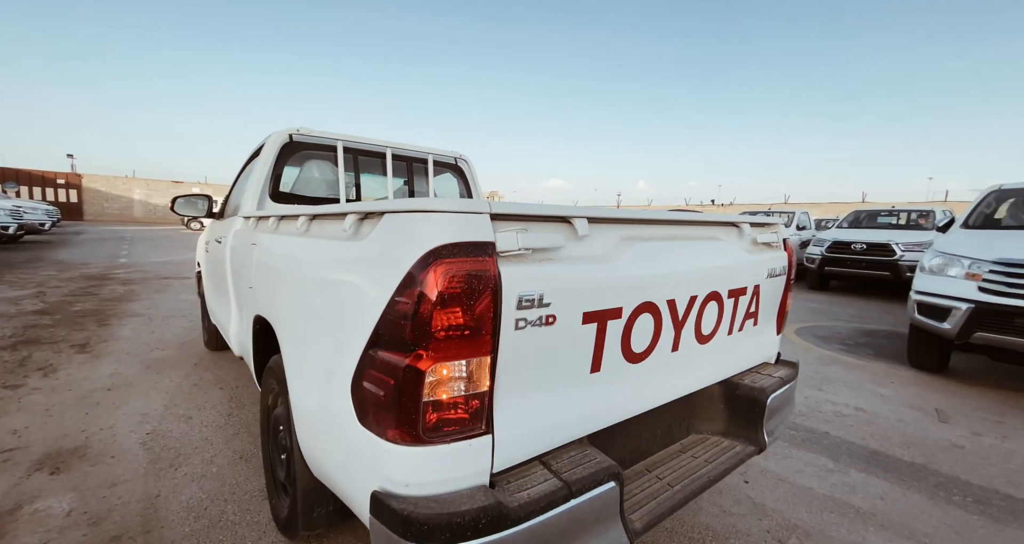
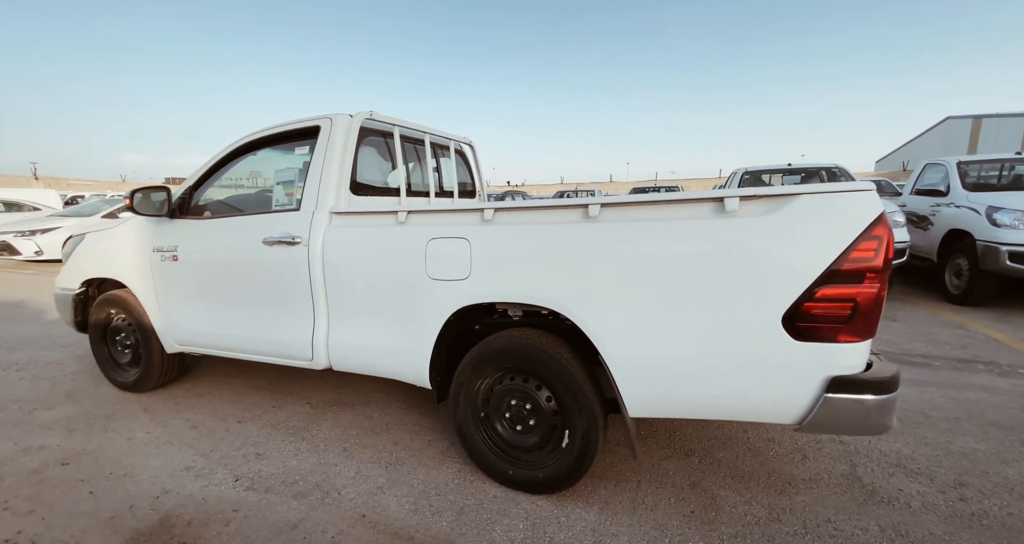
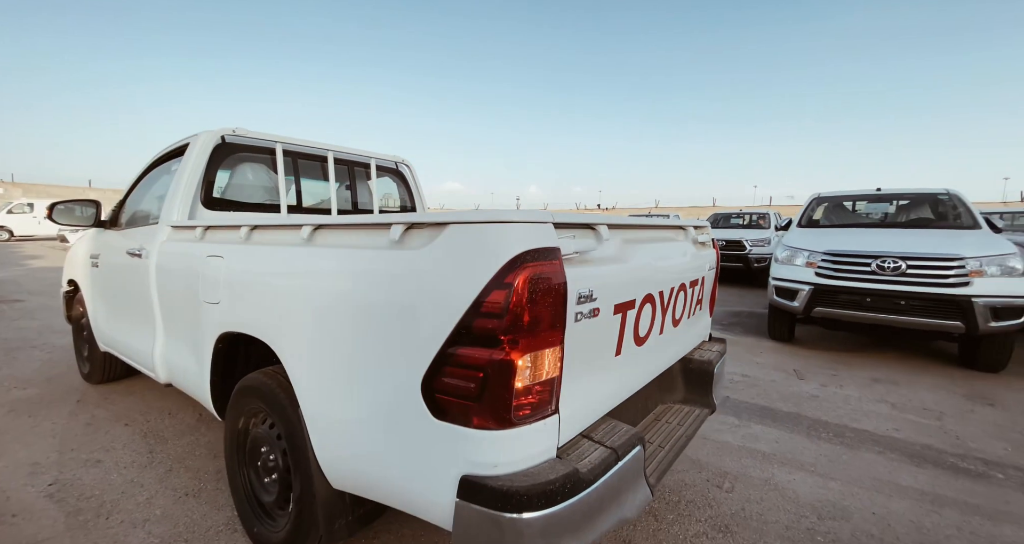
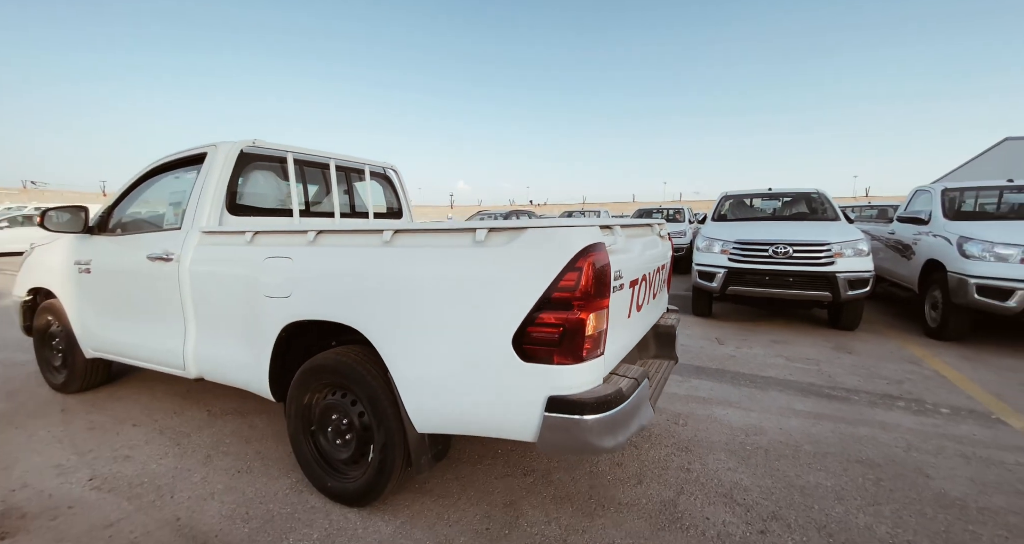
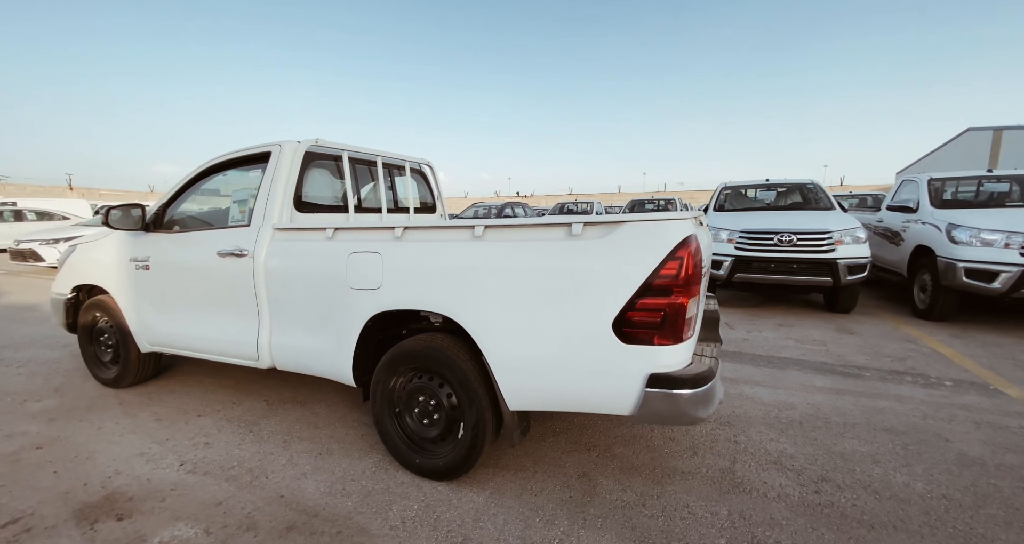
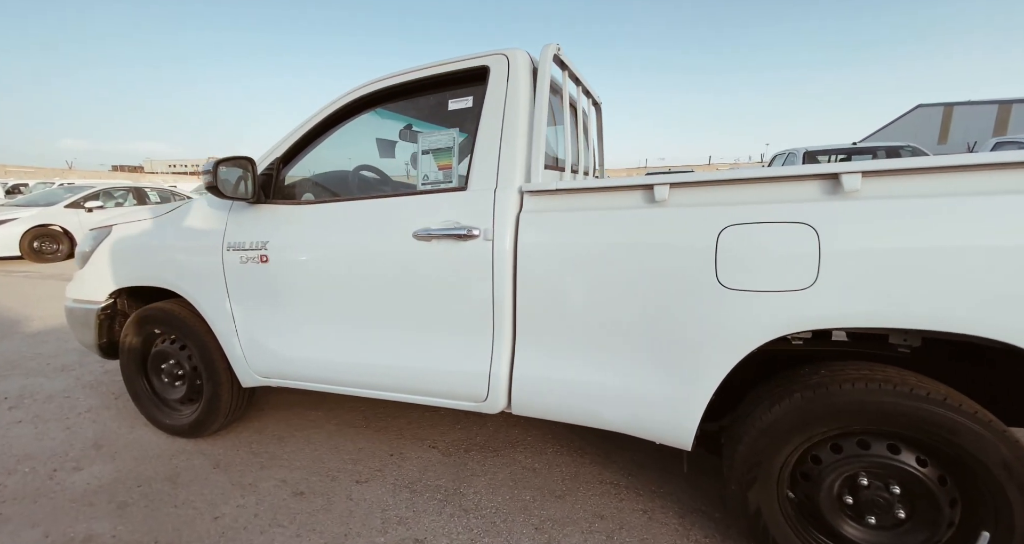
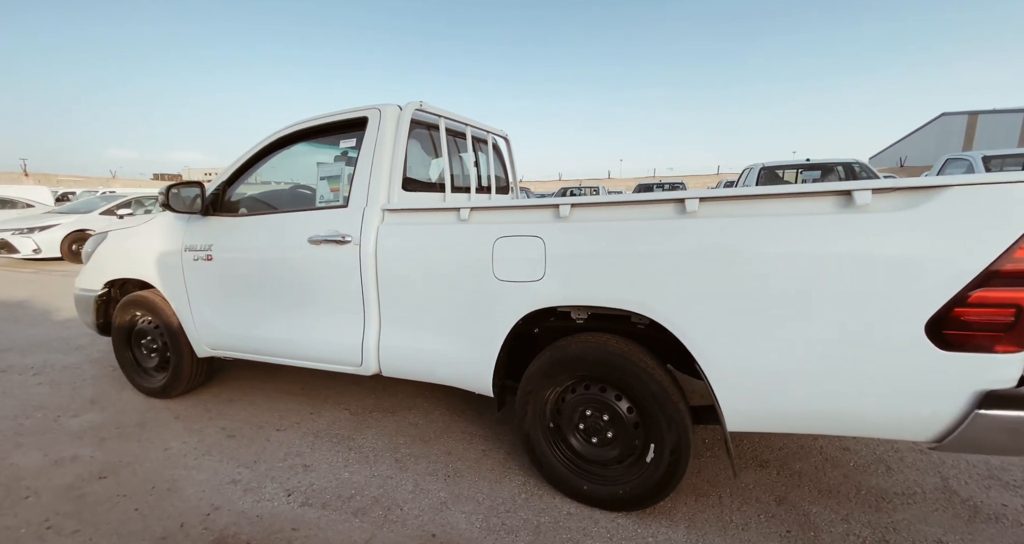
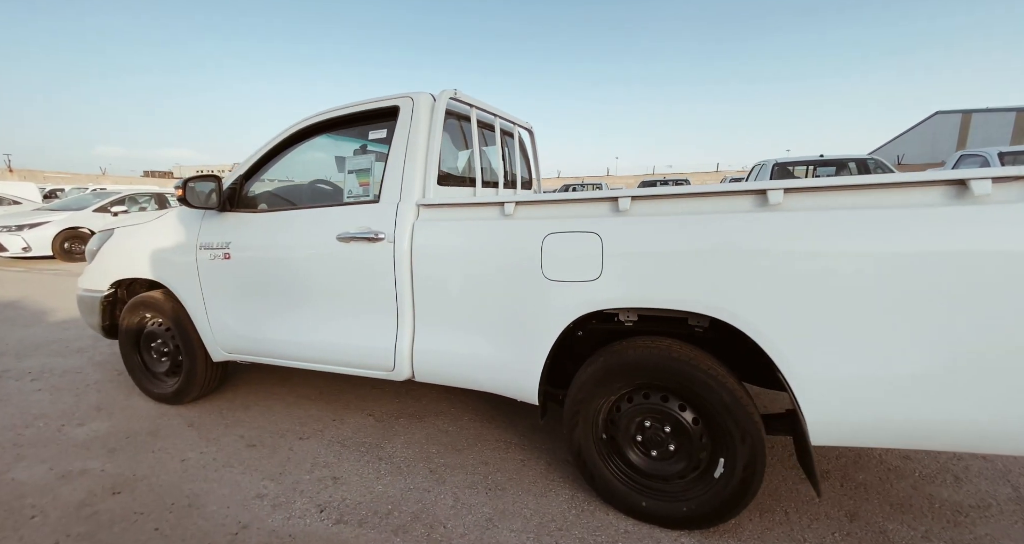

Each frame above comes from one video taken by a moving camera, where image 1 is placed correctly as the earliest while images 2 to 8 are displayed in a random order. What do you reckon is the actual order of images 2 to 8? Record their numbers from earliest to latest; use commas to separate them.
3, 4, 5, 2, 7, 8, 6
